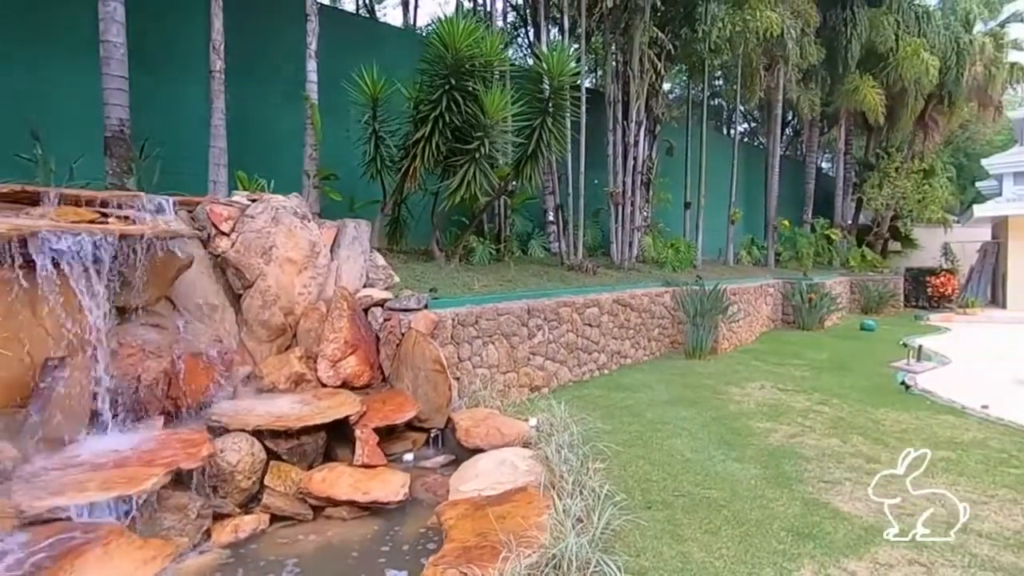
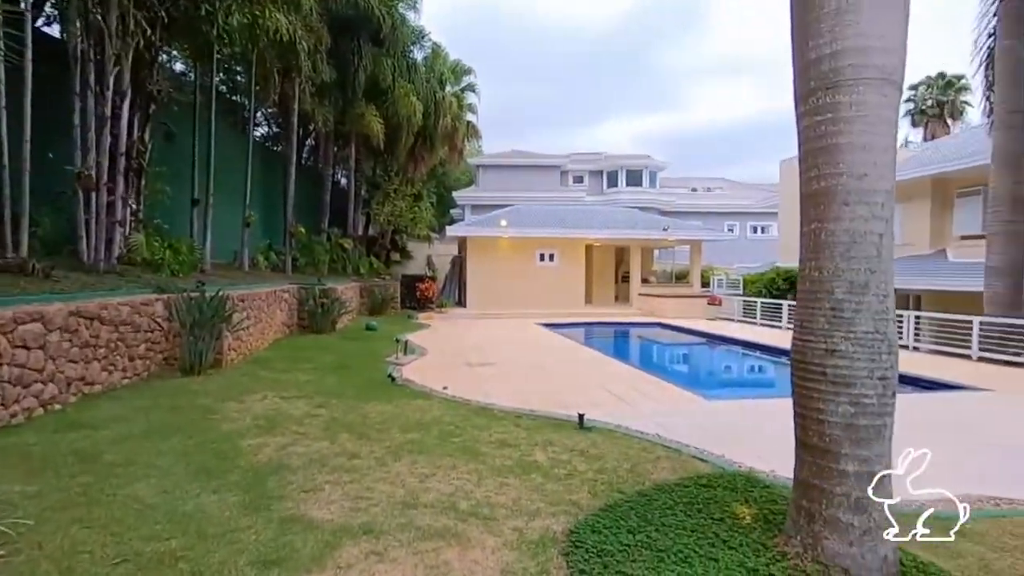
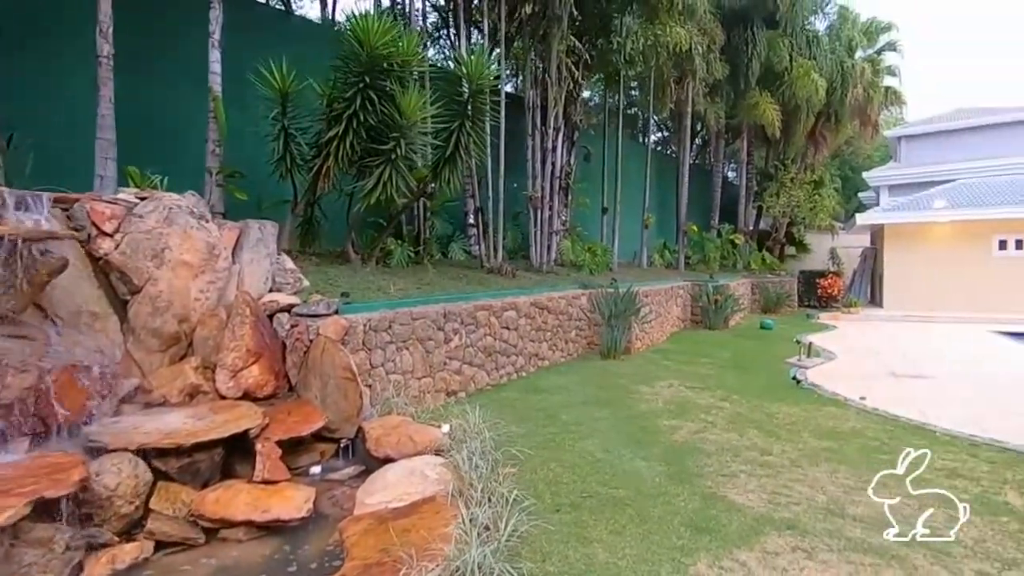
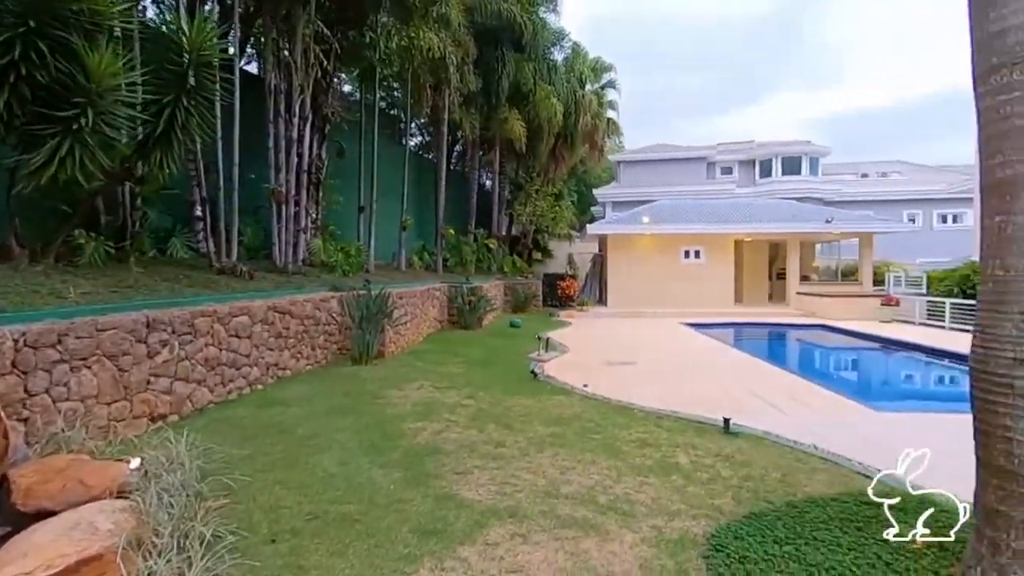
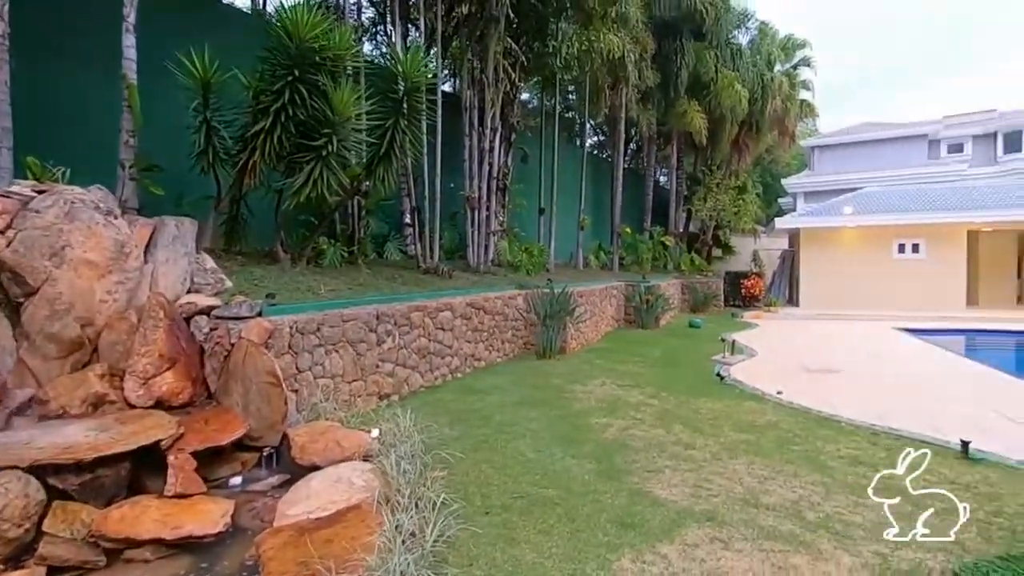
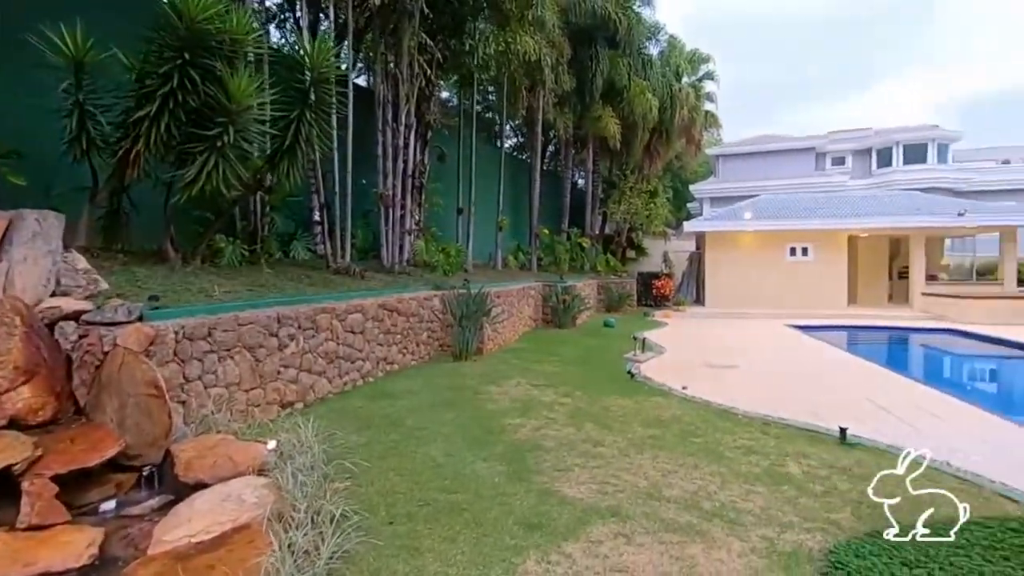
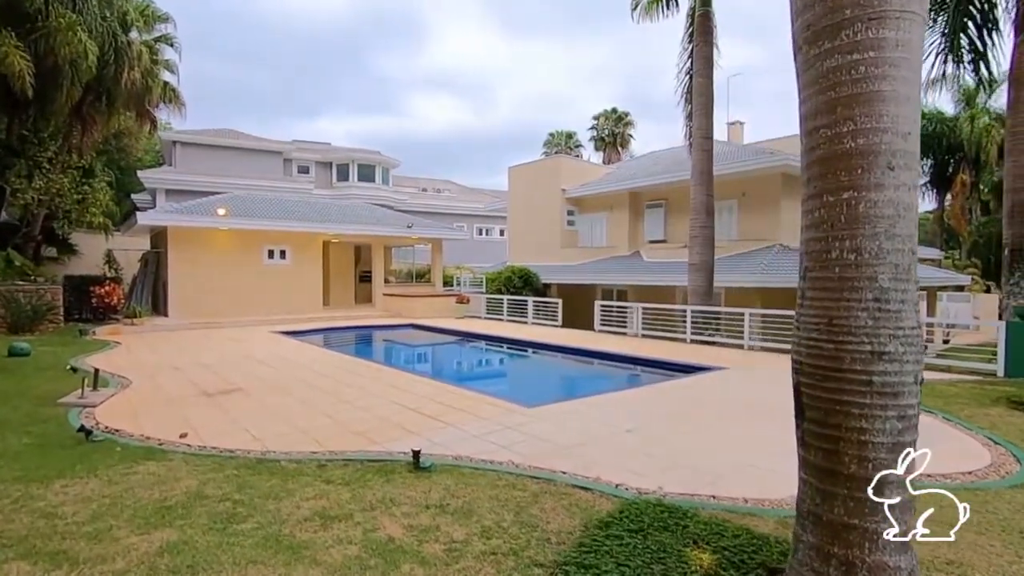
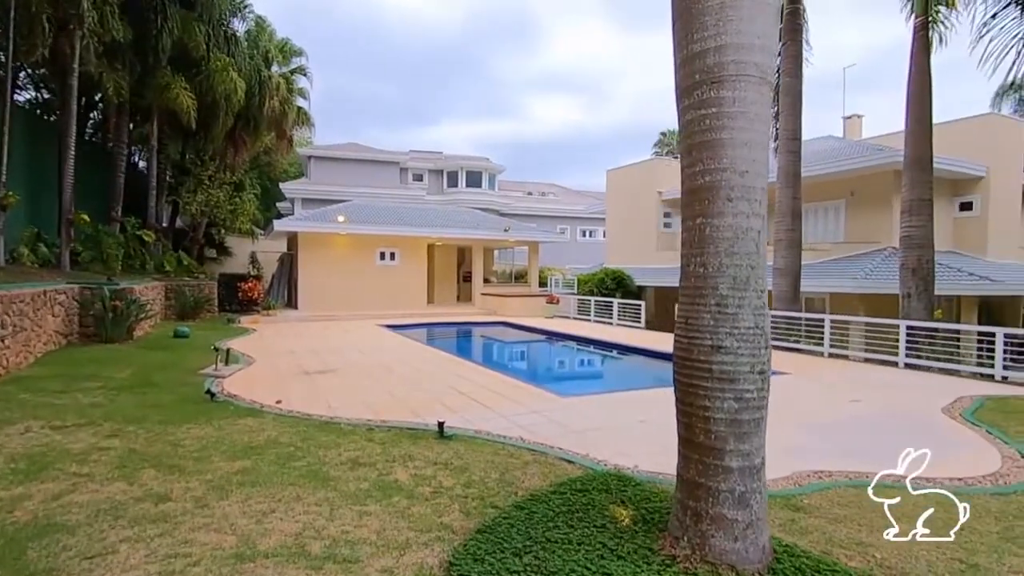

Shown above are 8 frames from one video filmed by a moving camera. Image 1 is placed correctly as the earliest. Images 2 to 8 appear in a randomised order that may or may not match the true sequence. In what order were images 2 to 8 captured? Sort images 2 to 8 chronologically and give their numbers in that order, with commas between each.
3, 5, 6, 4, 2, 8, 7
